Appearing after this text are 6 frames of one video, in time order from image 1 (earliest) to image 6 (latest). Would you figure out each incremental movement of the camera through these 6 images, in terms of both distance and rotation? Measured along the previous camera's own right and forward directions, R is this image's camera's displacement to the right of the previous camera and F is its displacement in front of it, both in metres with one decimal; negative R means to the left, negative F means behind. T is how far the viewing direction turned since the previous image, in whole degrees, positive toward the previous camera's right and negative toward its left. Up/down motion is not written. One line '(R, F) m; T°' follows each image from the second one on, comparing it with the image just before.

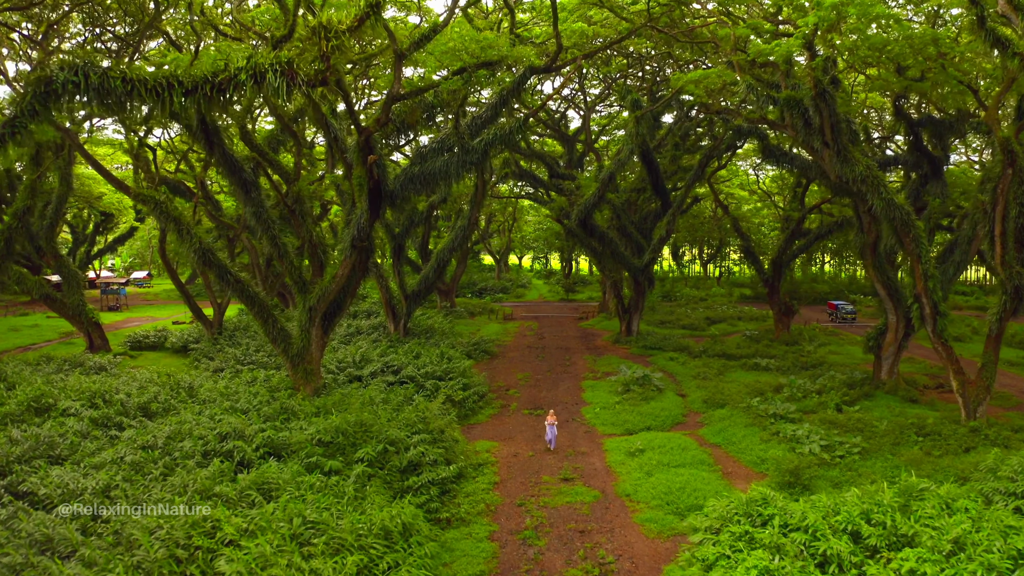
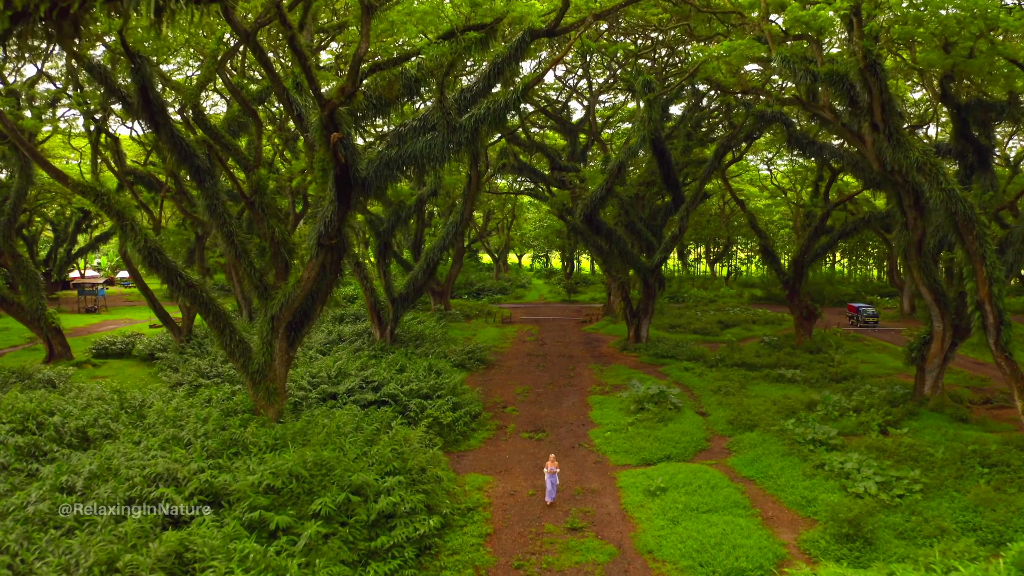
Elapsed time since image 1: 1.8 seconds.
(+0.1, +1.6) m; 0°
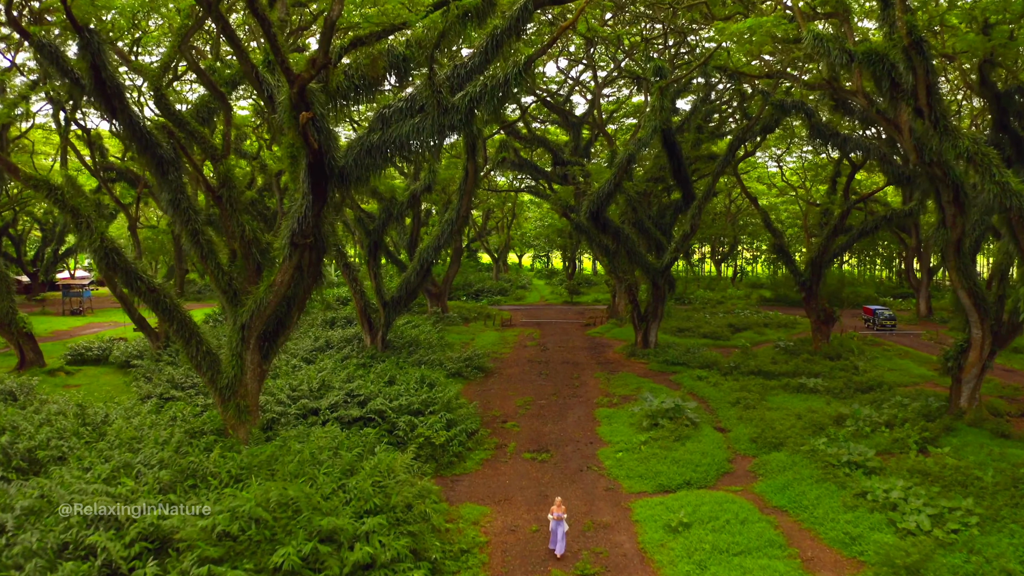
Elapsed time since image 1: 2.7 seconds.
(0.0, +1.0) m; 0°
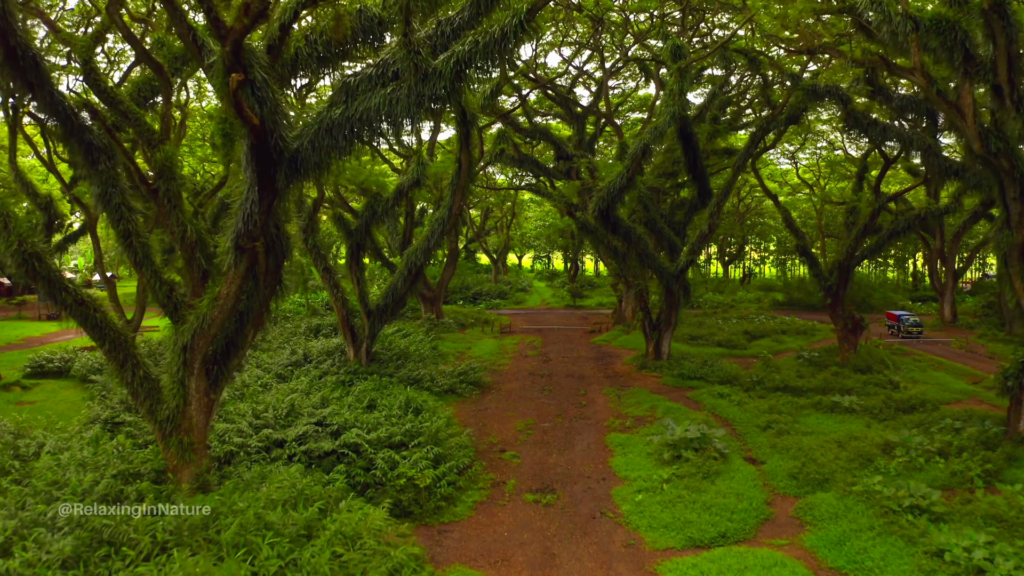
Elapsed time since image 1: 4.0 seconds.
(0.0, +1.4) m; 0°
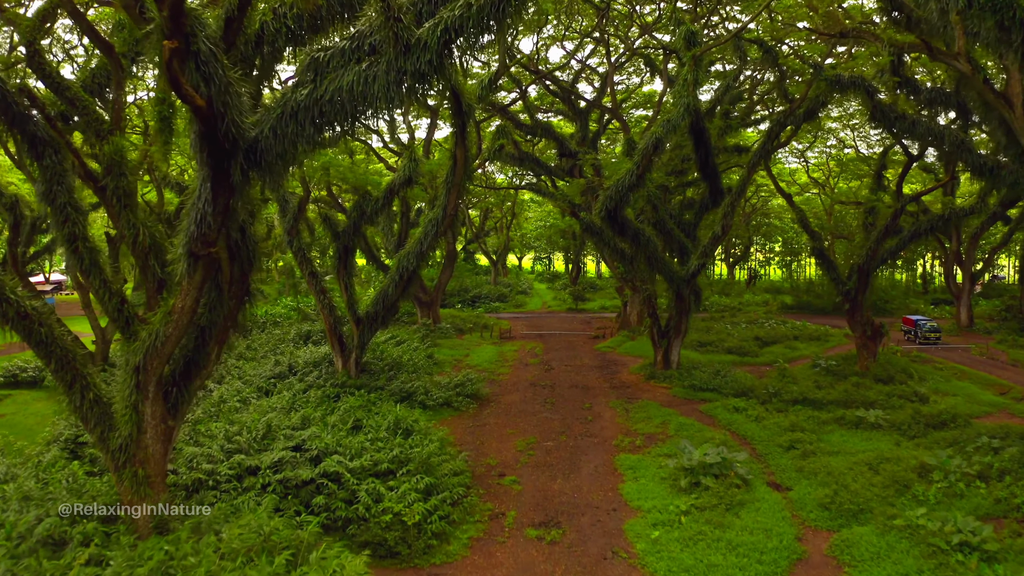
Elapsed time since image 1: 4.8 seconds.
(0.0, +0.9) m; 0°
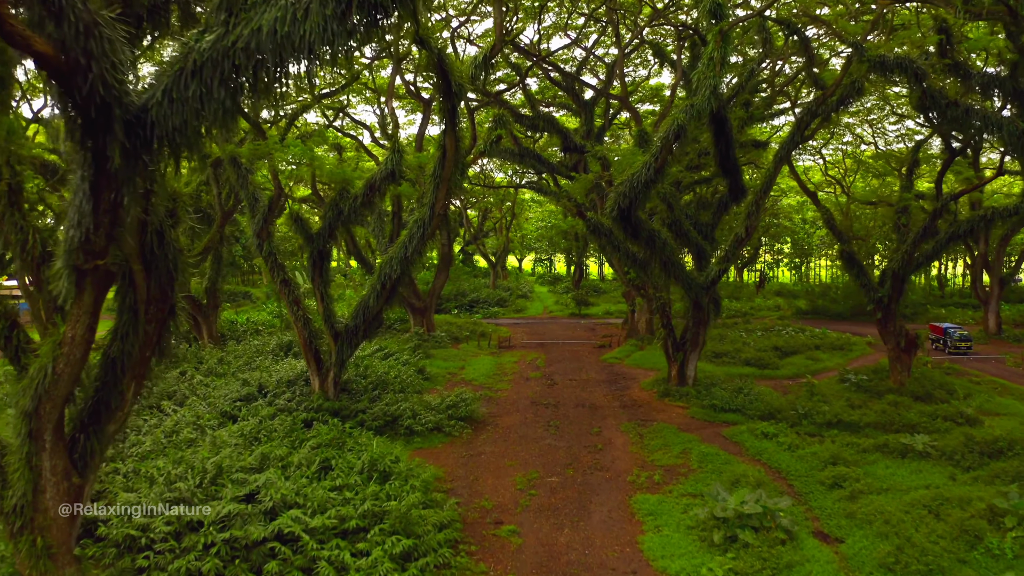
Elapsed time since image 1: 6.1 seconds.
(0.0, +1.3) m; 0°
